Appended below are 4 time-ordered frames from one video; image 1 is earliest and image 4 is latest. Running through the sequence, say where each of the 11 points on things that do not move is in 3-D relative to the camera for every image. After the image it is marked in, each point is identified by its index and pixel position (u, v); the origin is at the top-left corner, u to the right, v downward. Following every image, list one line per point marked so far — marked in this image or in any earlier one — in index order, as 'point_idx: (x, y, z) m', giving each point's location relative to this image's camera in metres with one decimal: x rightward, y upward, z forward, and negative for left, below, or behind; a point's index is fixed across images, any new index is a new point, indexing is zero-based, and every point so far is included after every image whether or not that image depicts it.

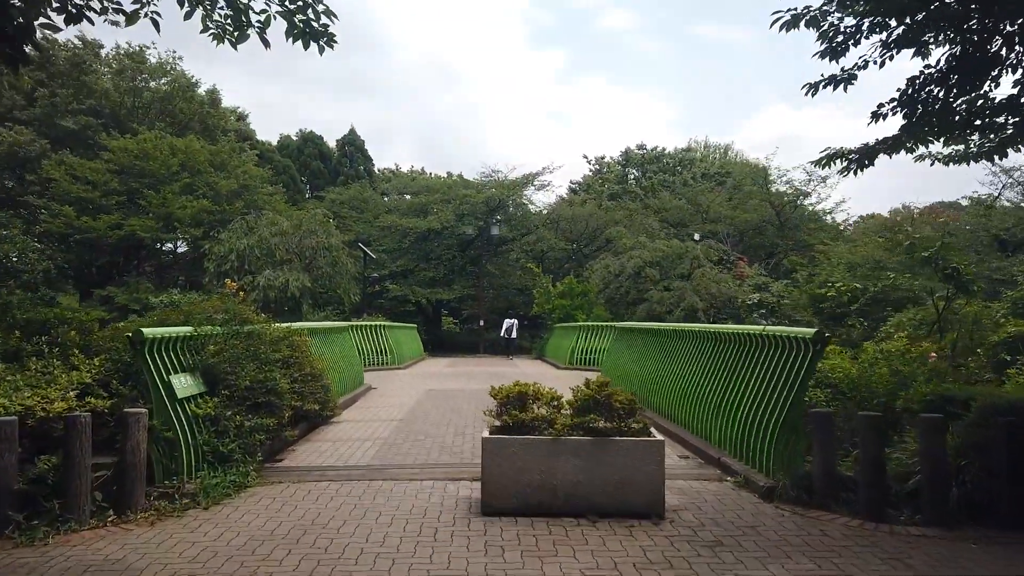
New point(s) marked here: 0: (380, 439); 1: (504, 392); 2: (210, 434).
0: (-1.5, -1.7, +8.1) m
1: (-0.1, -0.8, +5.2) m
2: (-2.5, -1.2, +5.9) m
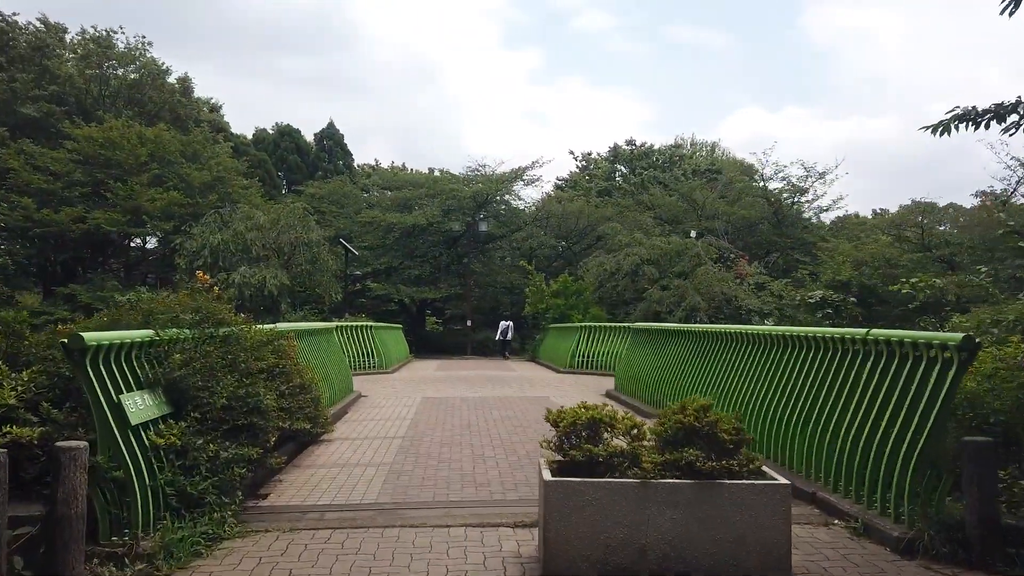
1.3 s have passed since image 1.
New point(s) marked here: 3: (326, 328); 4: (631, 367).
0: (-1.2, -1.6, +6.8) m
1: (+0.3, -0.7, +4.0) m
2: (-2.1, -1.1, +4.6) m
3: (-2.9, -0.6, +11.2) m
4: (+2.0, -1.3, +12.3) m
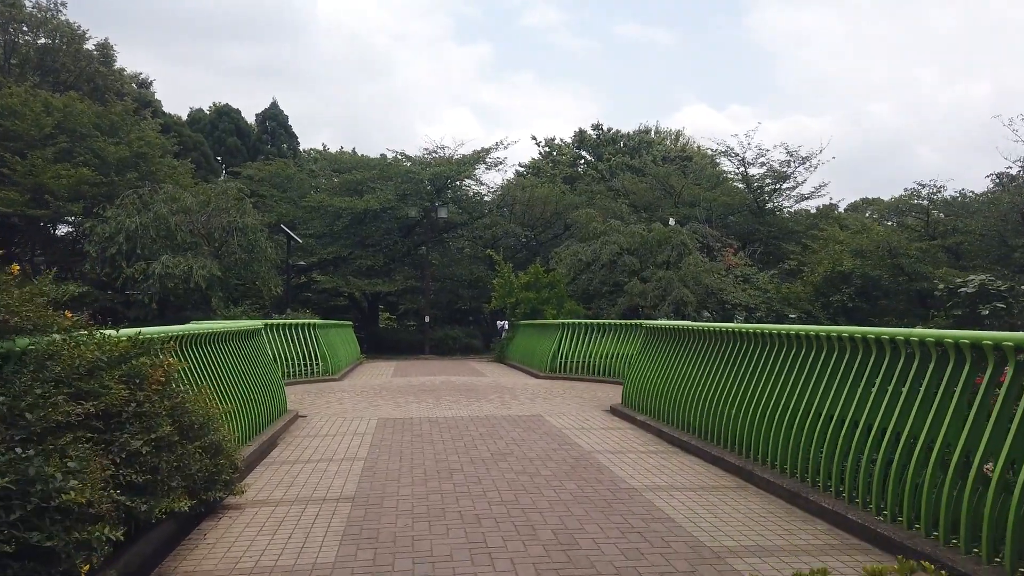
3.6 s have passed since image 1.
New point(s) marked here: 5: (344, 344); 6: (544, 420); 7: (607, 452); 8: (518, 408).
0: (-1.1, -1.5, +4.0) m
1: (+0.6, -0.6, +1.3) m
2: (-1.8, -1.0, +1.8) m
3: (-3.0, -0.5, +8.3) m
4: (+1.7, -1.2, +9.7) m
5: (-4.2, -1.4, +18.3) m
6: (+0.4, -1.7, +9.2) m
7: (+0.9, -1.6, +7.1) m
8: (+0.1, -1.7, +10.4) m
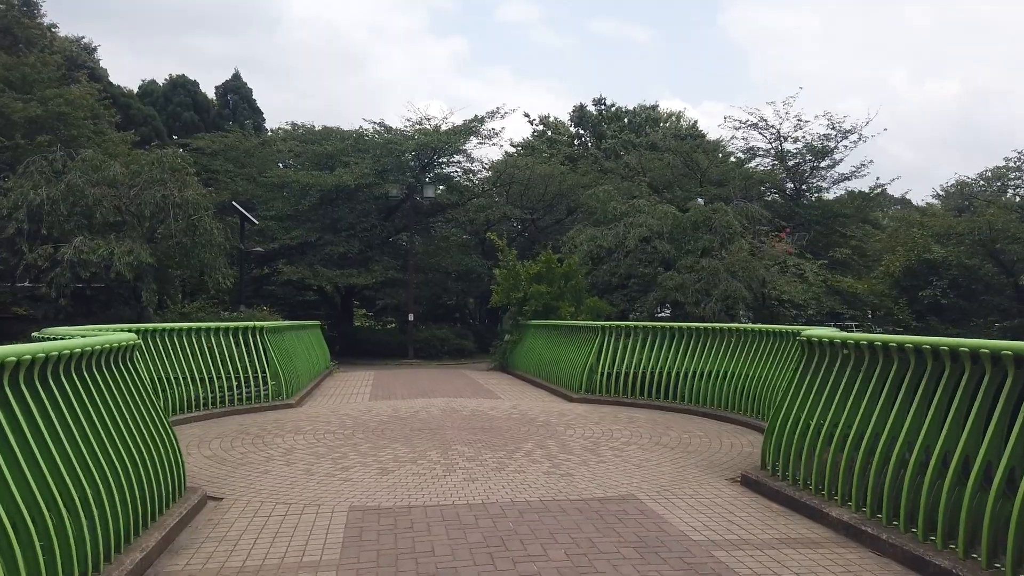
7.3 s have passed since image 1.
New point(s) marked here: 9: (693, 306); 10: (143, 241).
0: (-0.3, -1.4, -0.2) m
1: (+1.4, -0.6, -2.9) m
2: (-1.0, -1.0, -2.5) m
3: (-2.4, -0.4, +4.1) m
4: (+2.3, -1.1, +5.6) m
5: (-3.9, -1.2, +14.0) m
6: (+1.0, -1.6, +5.0) m
7: (+1.6, -1.5, +3.0) m
8: (+0.6, -1.6, +6.2) m
9: (+4.4, -0.4, +17.9) m
10: (-9.0, +1.1, +17.8) m
